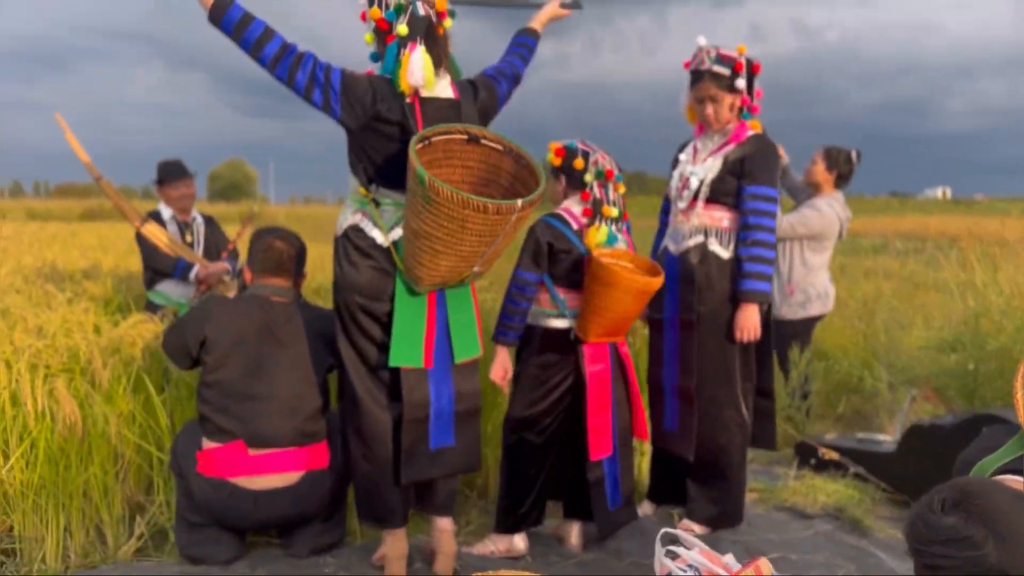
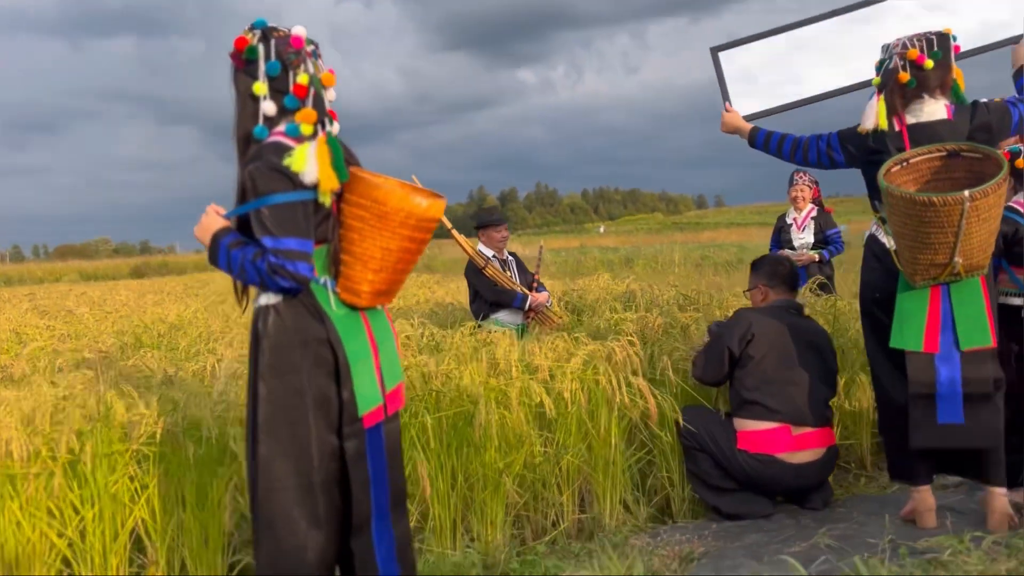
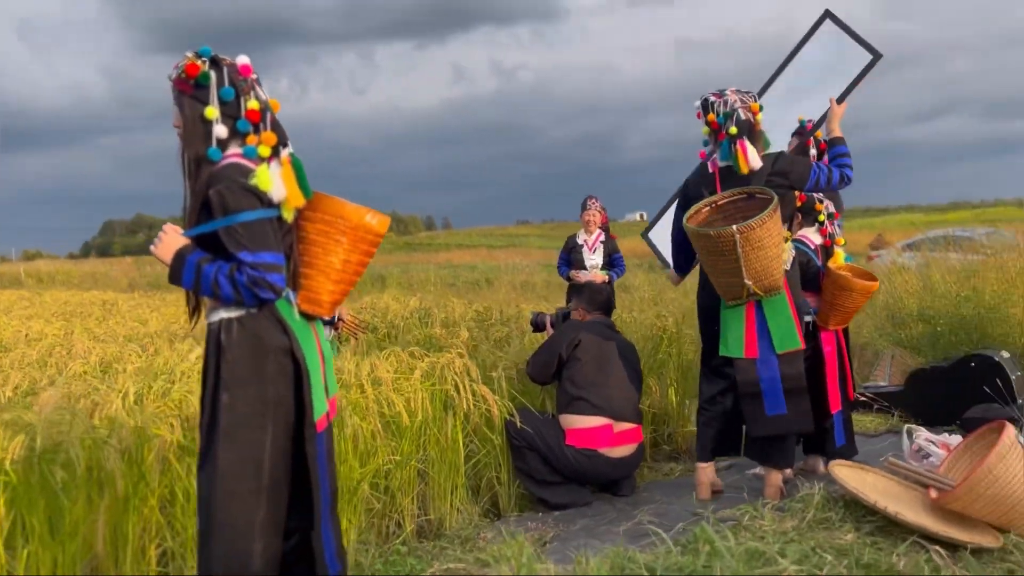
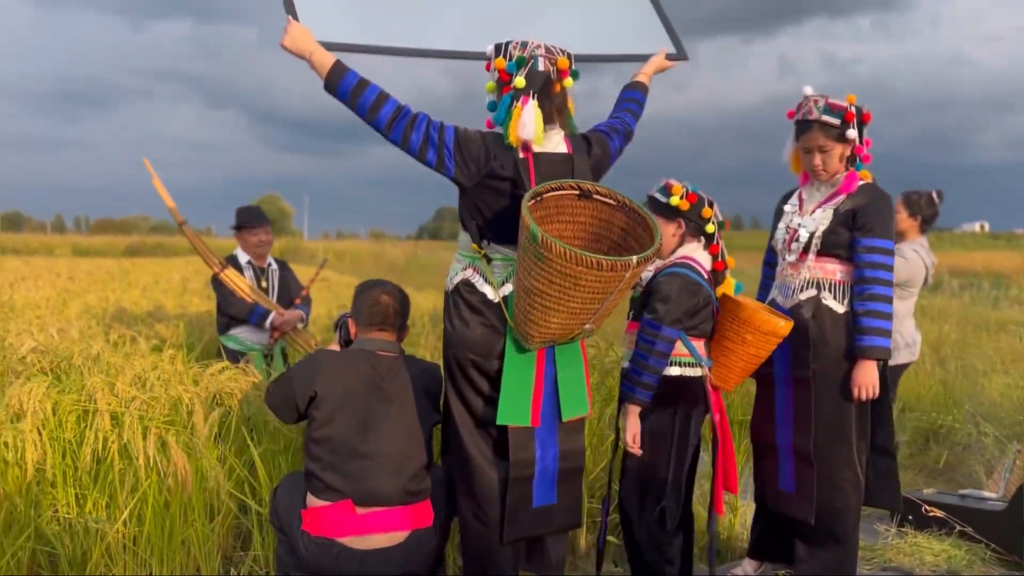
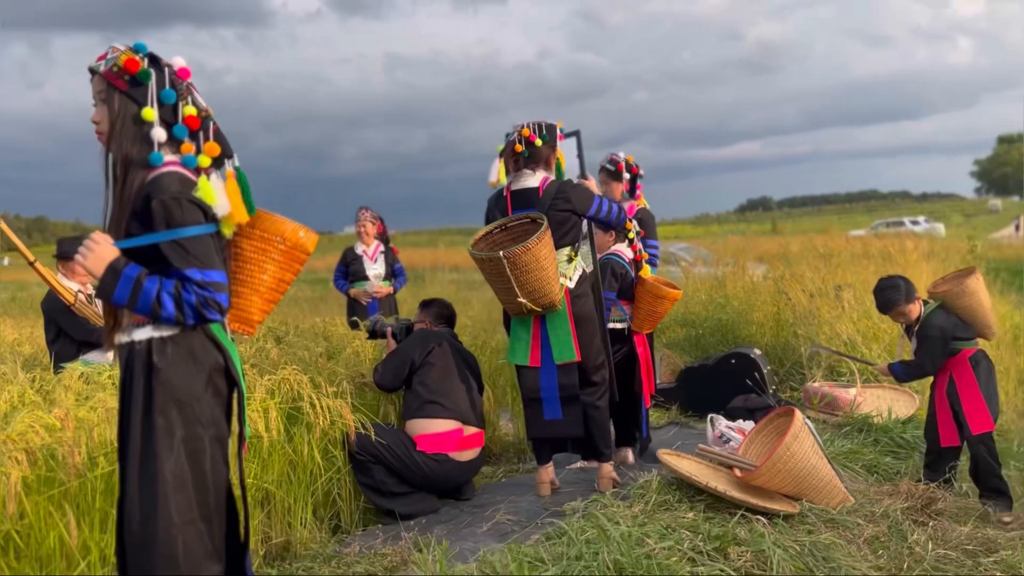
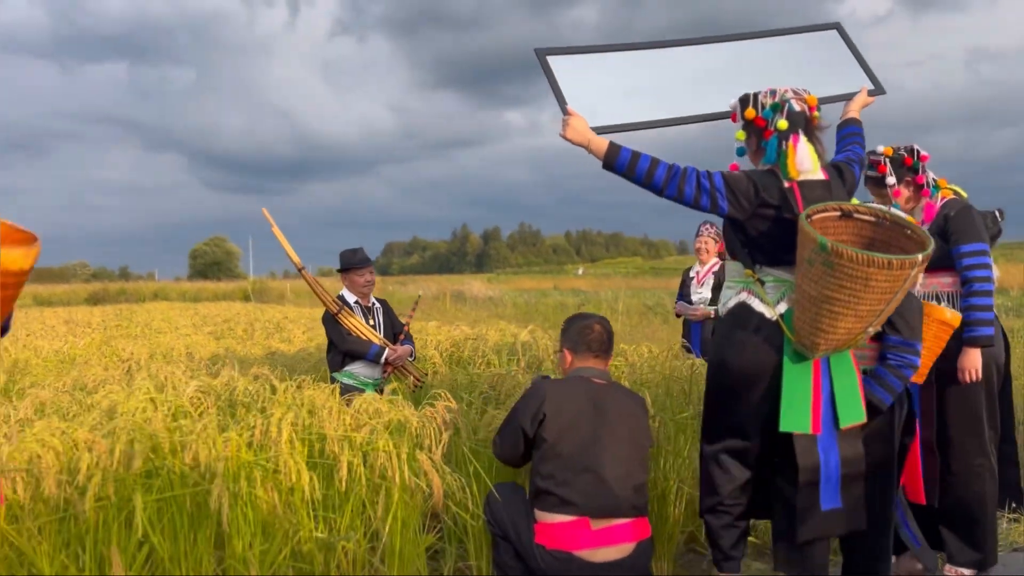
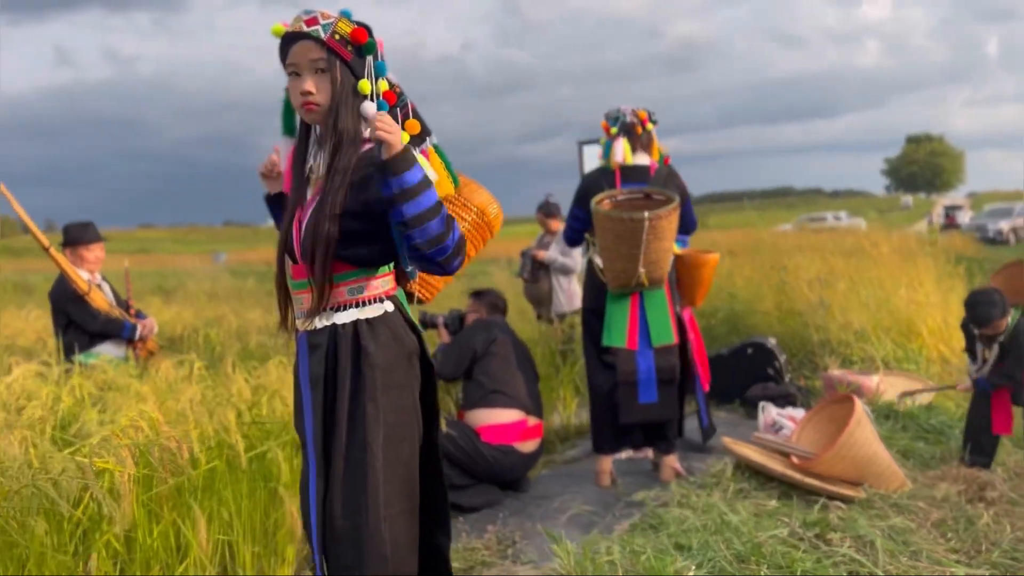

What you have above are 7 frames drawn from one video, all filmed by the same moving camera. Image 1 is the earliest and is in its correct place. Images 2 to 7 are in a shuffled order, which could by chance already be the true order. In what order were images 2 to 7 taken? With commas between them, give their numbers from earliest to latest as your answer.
4, 6, 2, 3, 5, 7
